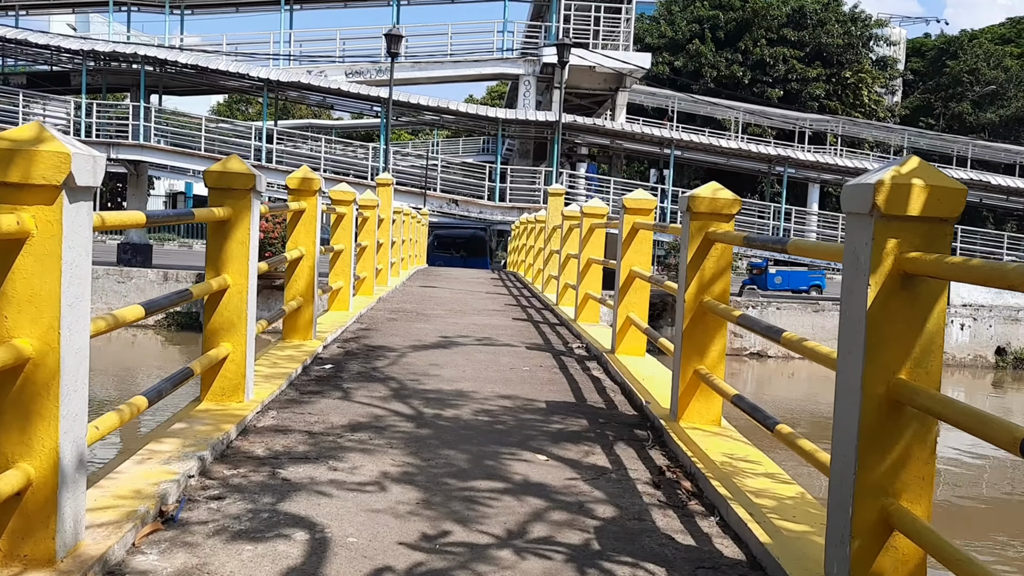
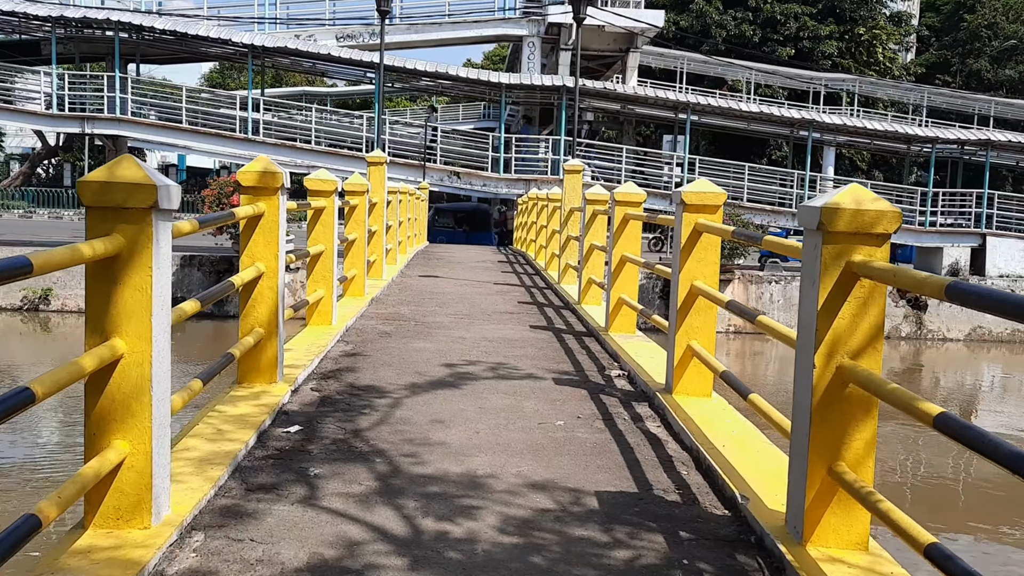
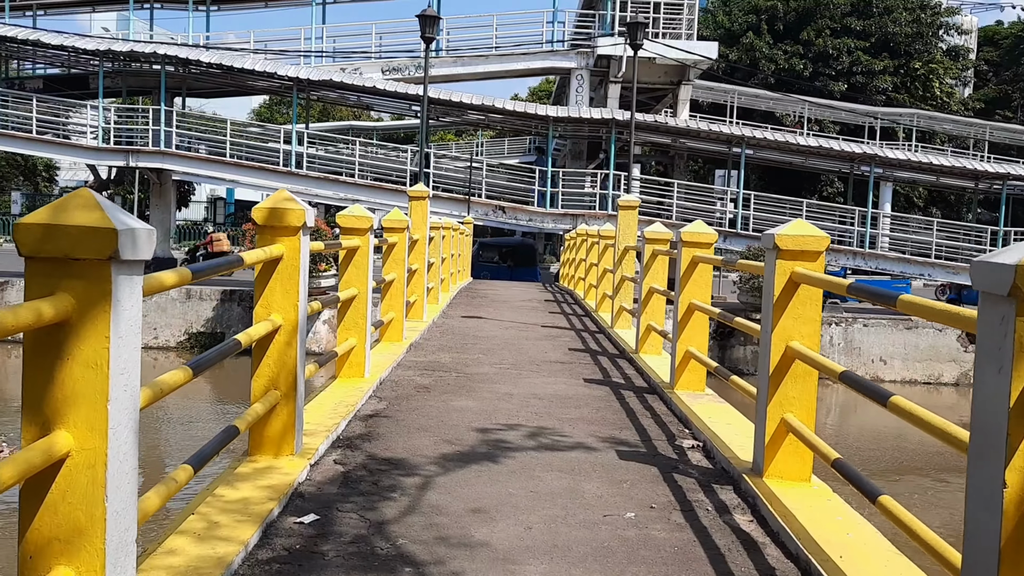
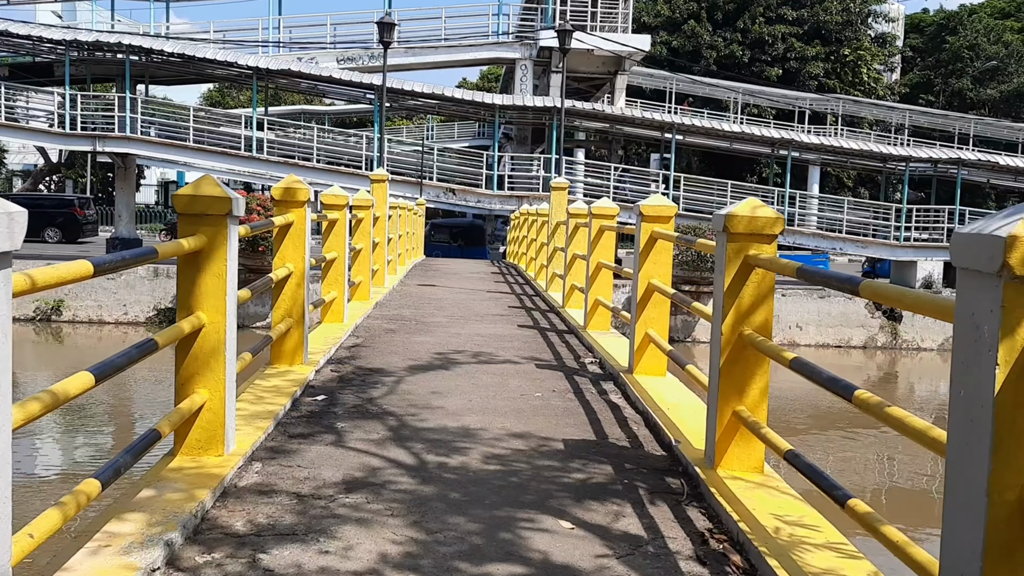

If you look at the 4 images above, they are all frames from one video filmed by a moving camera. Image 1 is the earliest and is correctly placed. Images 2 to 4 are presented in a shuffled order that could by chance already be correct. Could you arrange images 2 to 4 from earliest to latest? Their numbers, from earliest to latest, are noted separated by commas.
4, 2, 3
